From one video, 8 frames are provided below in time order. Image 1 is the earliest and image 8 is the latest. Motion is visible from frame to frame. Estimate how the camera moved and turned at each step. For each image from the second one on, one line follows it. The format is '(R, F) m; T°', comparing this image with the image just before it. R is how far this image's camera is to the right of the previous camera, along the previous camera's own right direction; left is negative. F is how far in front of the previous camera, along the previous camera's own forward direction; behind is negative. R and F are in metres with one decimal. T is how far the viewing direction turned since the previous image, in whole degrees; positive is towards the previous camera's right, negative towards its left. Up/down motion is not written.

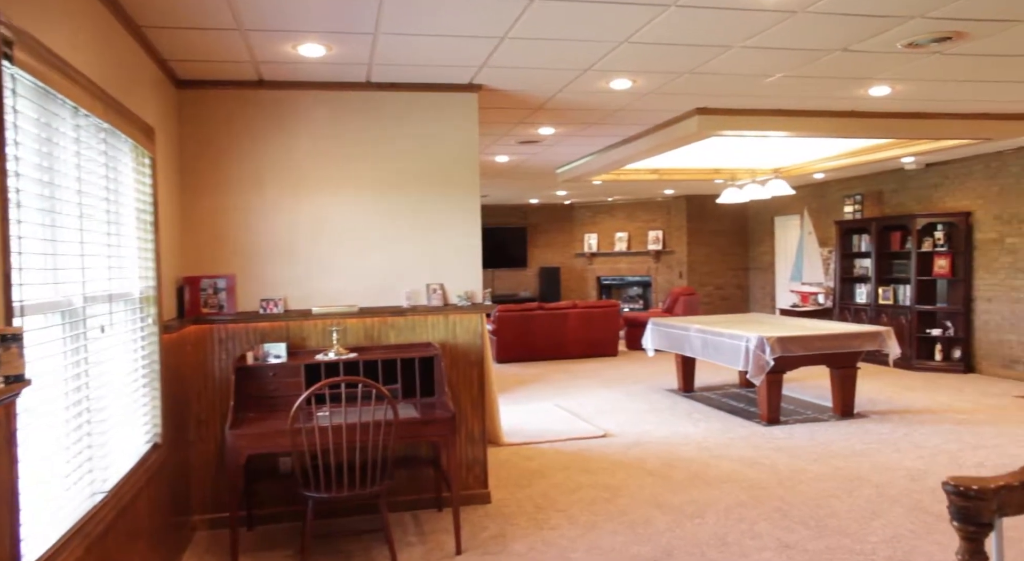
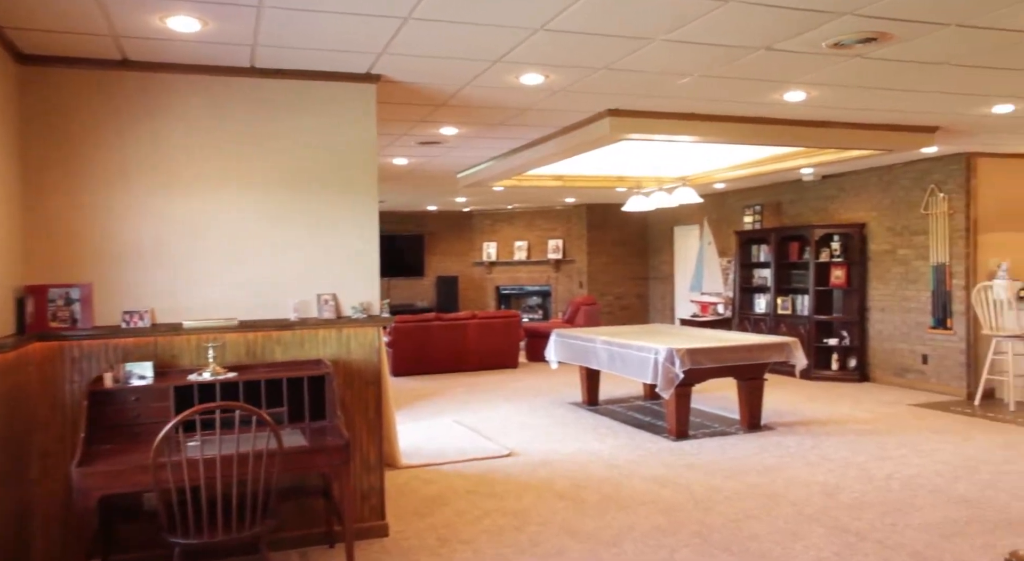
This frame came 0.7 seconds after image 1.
(0.0, +0.4) m; +7°
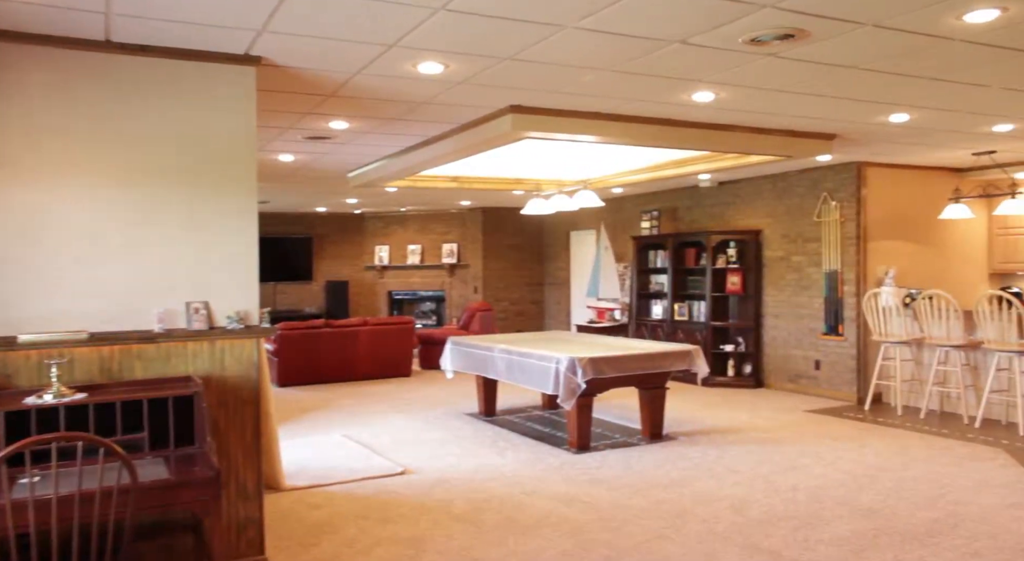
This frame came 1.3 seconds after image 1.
(0.0, +0.4) m; +7°
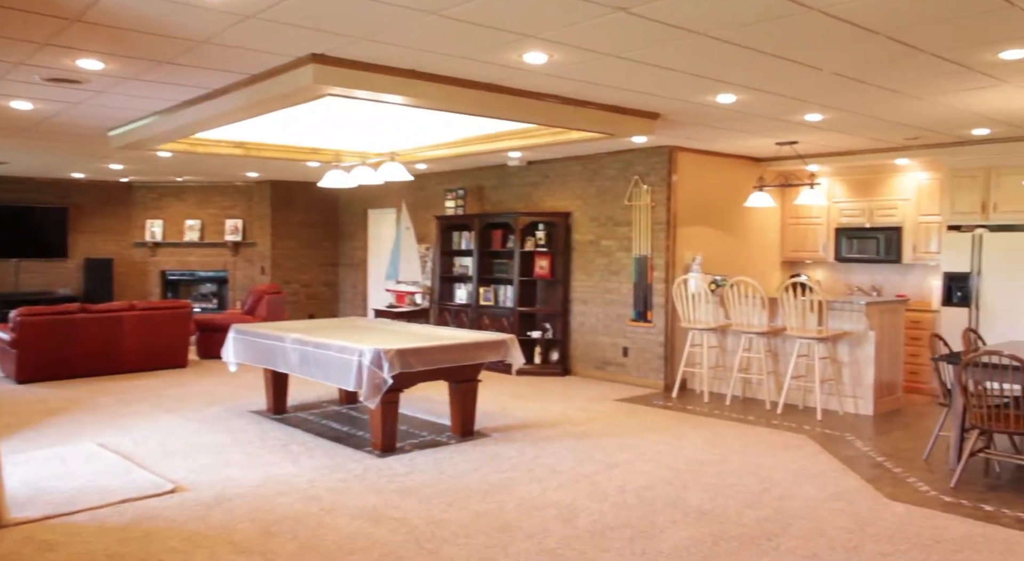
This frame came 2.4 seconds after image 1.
(0.0, +0.7) m; +14°
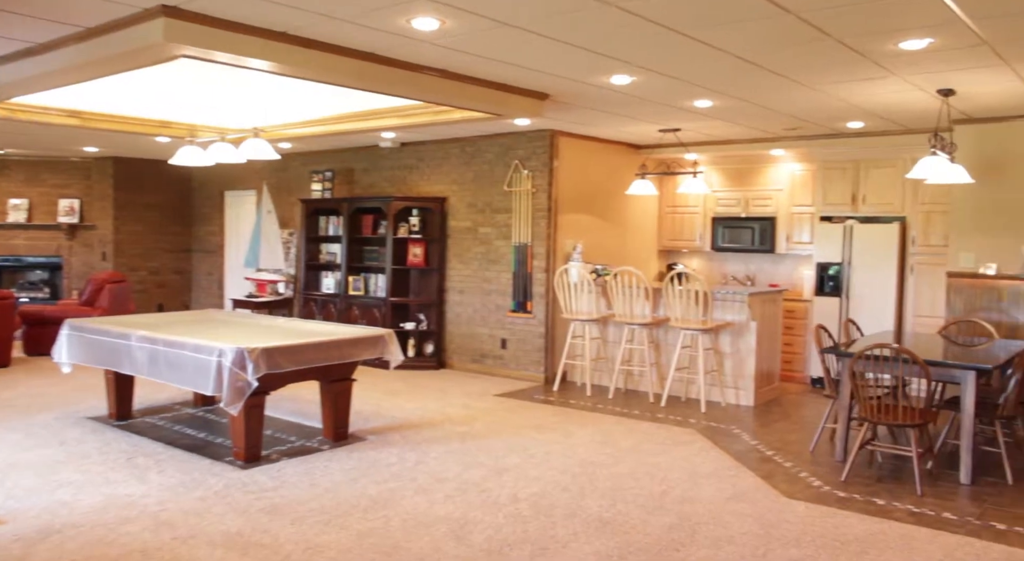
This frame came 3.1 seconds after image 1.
(-0.1, +0.4) m; +9°
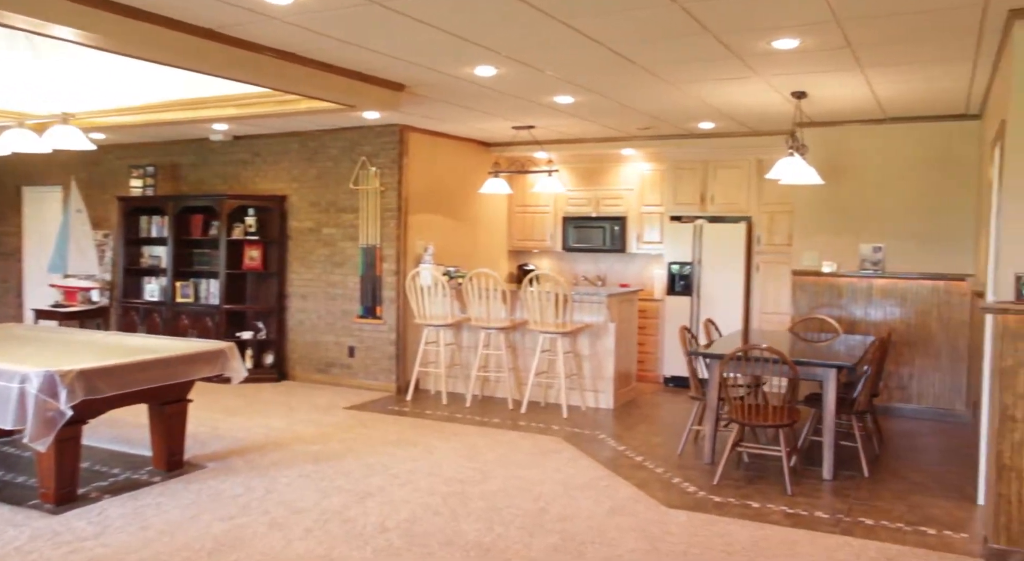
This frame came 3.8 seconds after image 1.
(-0.1, +0.4) m; +11°
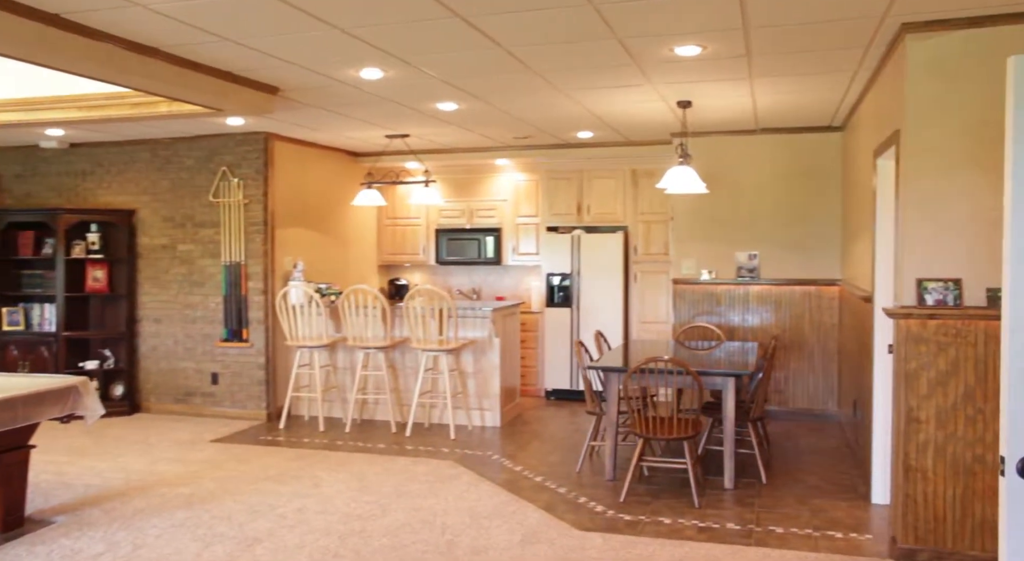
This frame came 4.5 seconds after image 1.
(-0.2, +0.3) m; +10°
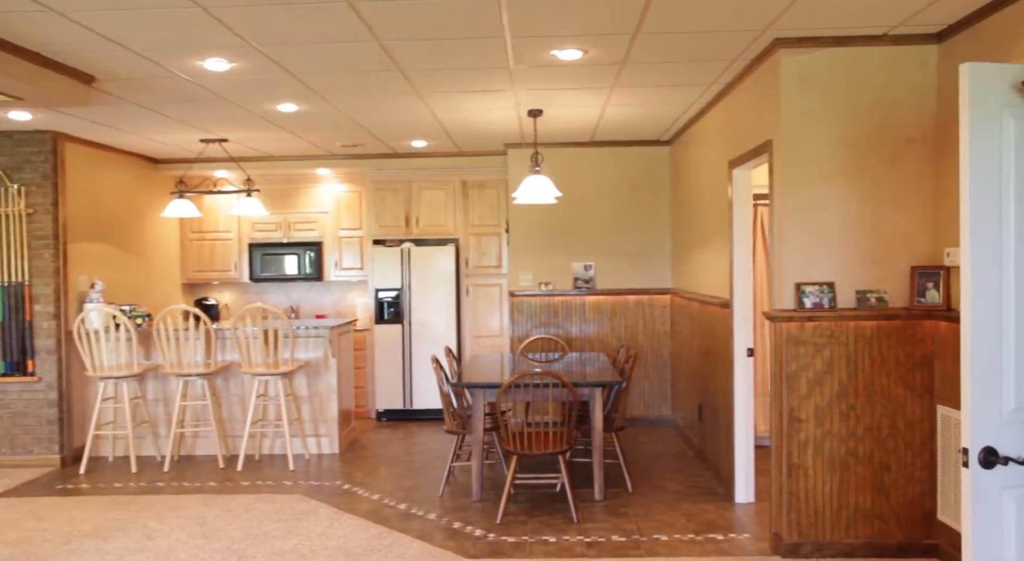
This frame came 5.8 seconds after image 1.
(-0.4, +0.3) m; +15°
